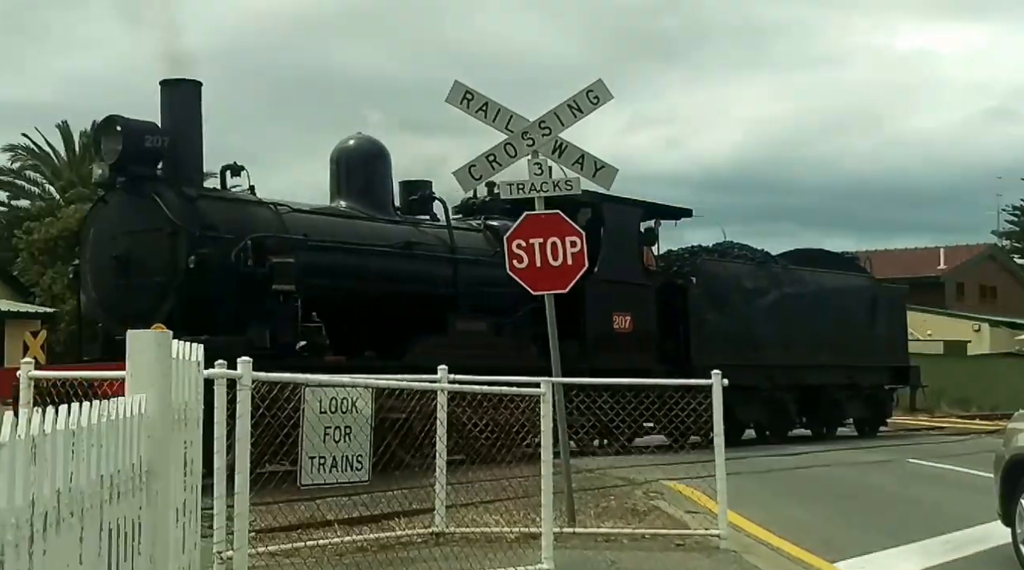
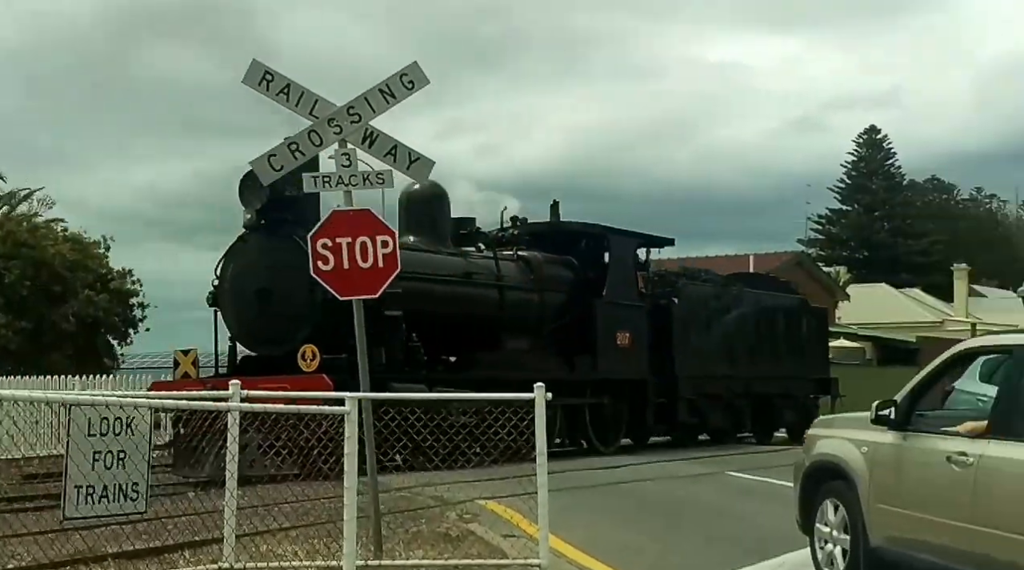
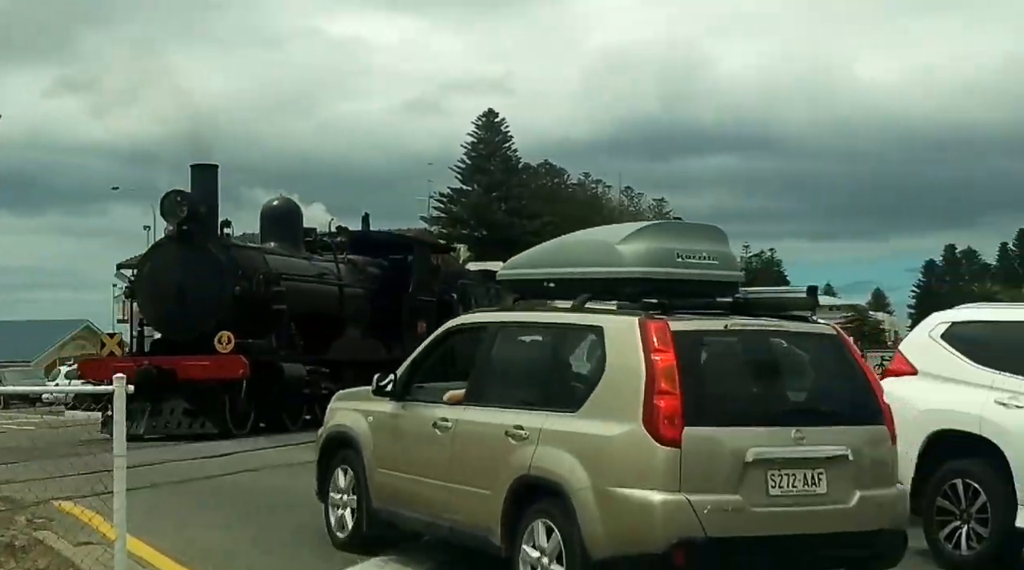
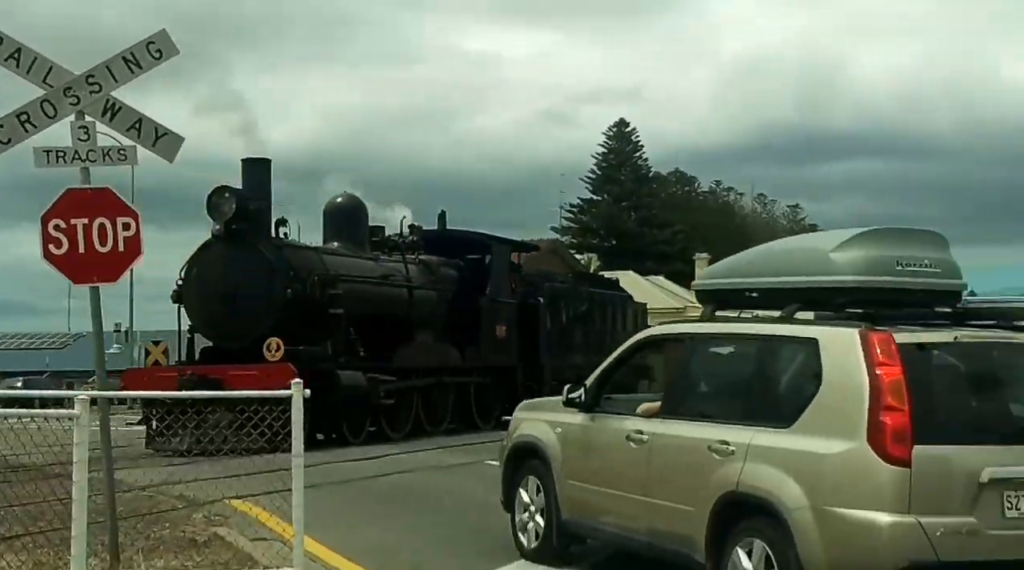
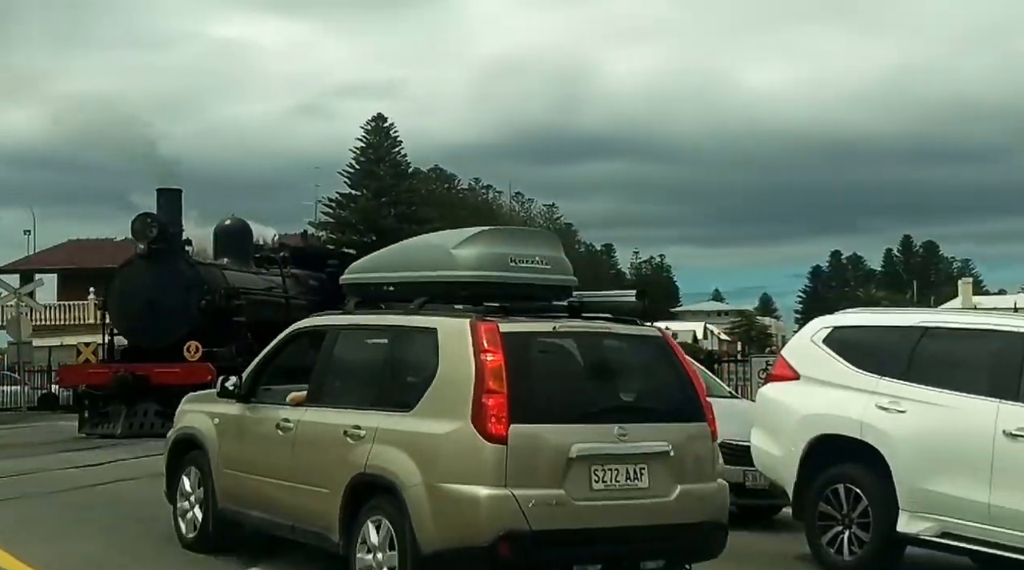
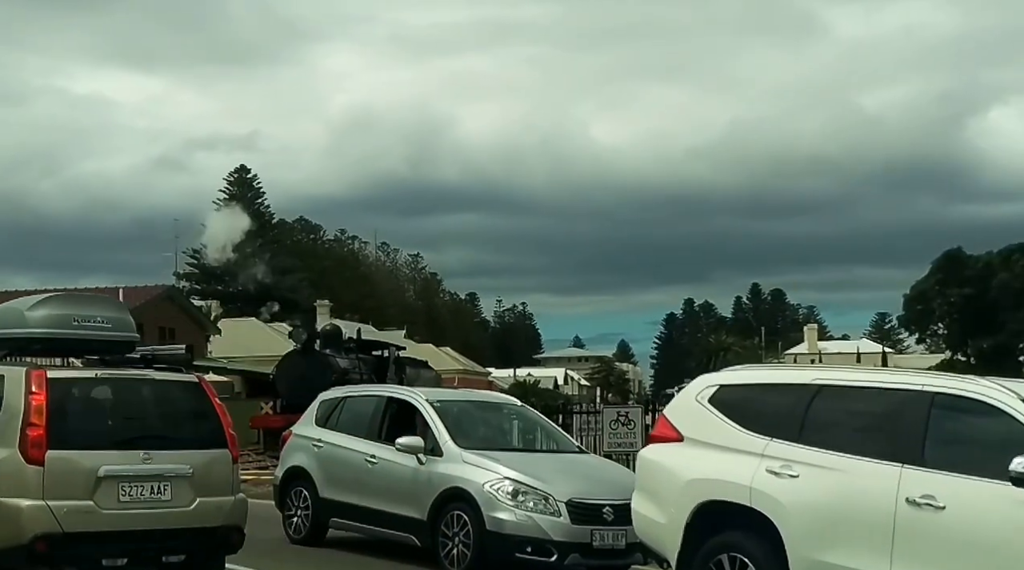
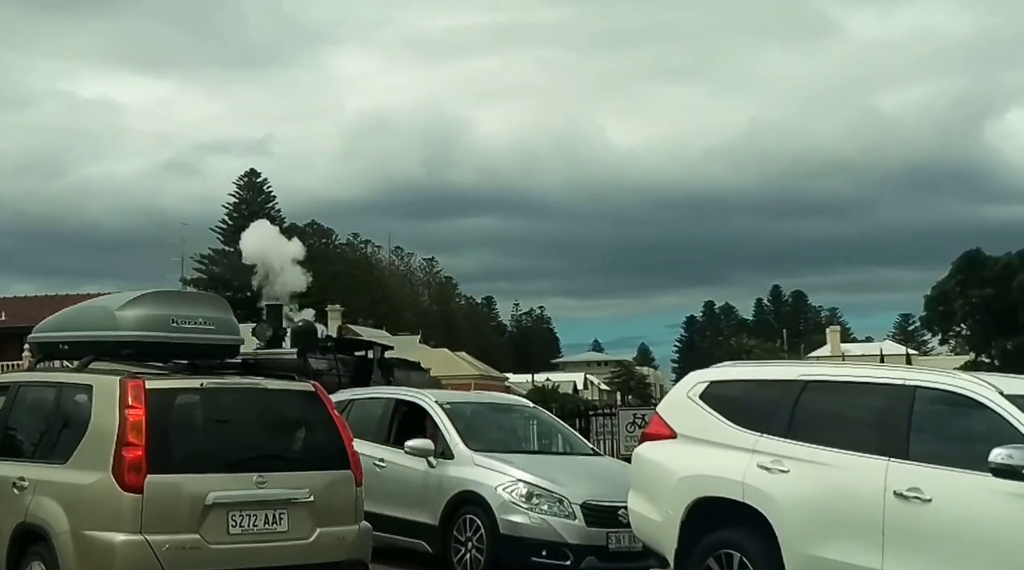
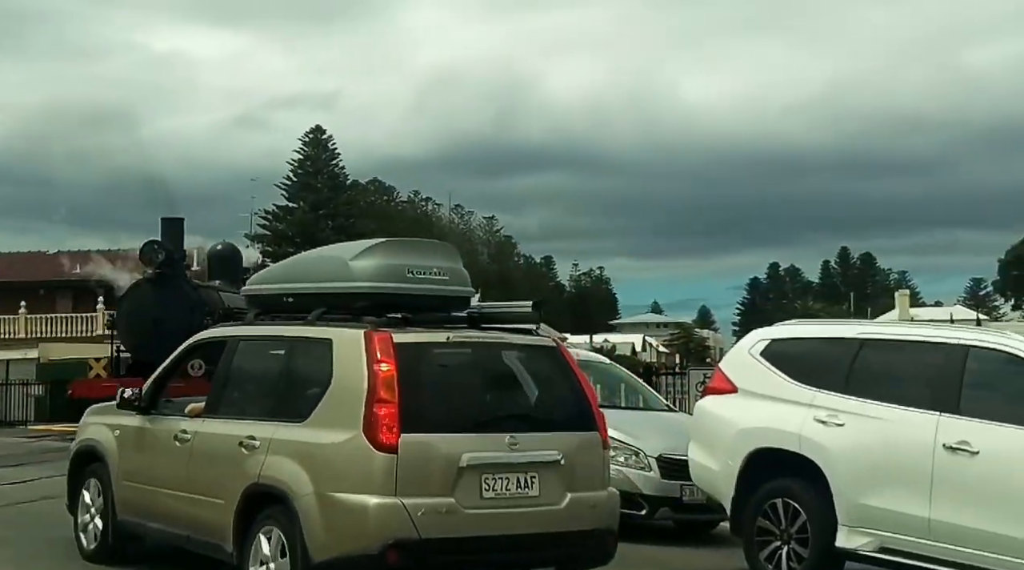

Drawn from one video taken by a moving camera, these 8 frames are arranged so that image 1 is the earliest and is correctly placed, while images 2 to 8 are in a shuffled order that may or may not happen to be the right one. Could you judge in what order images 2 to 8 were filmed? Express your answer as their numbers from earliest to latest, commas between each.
2, 4, 3, 5, 8, 7, 6
